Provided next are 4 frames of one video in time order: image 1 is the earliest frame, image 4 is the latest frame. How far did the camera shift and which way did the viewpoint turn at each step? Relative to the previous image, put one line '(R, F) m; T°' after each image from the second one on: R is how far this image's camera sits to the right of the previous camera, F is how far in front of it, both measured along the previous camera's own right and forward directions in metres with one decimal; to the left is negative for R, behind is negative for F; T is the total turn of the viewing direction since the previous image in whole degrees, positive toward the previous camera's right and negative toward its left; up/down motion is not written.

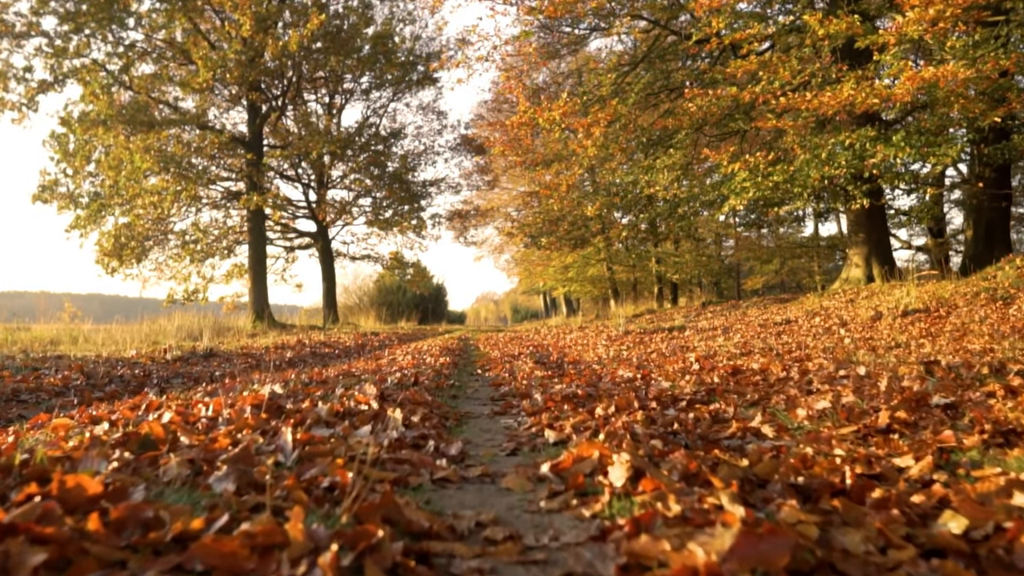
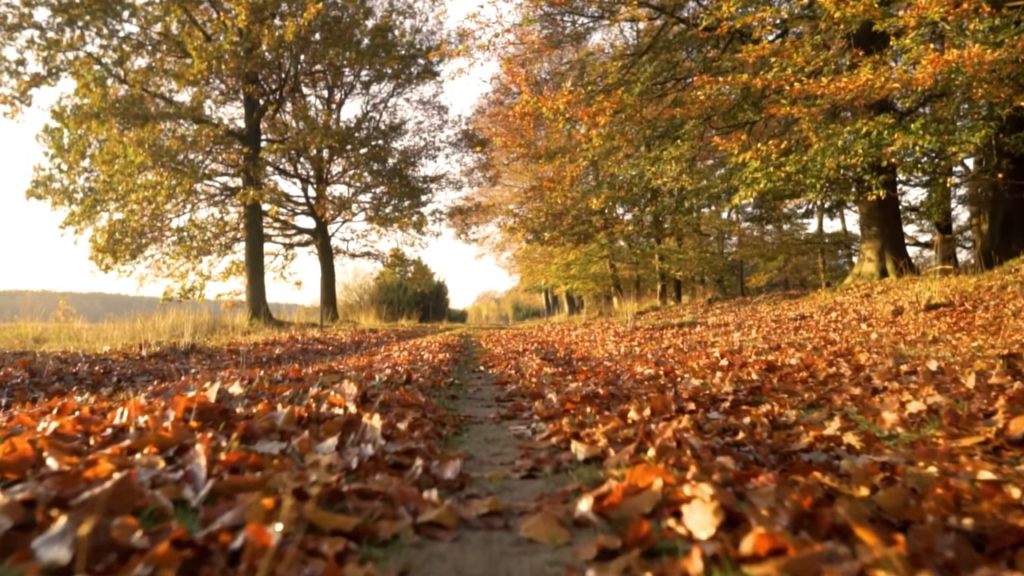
(0.0, +0.6) m; 0°
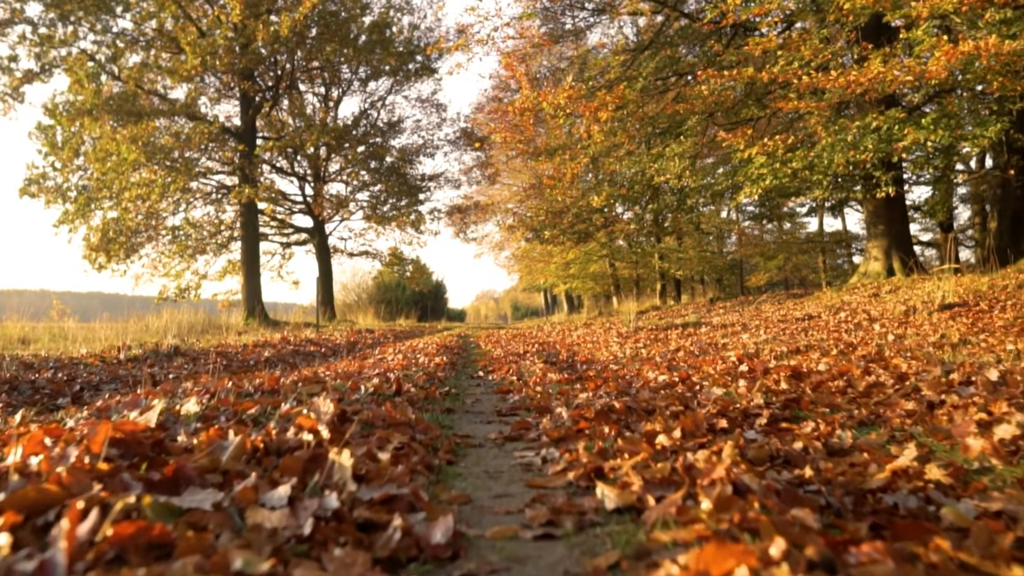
(0.0, +0.4) m; 0°
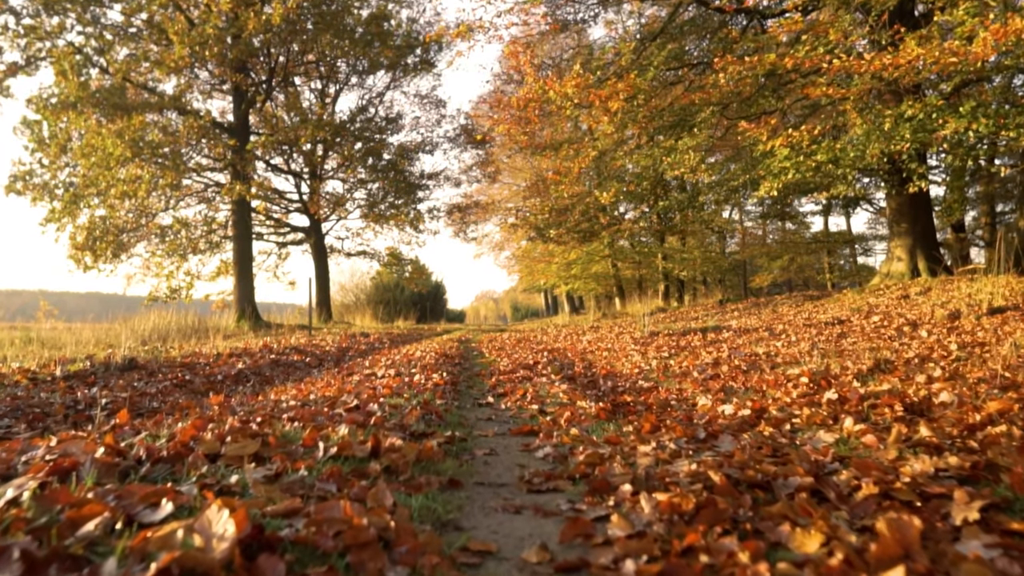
(-0.1, +1.1) m; 0°
